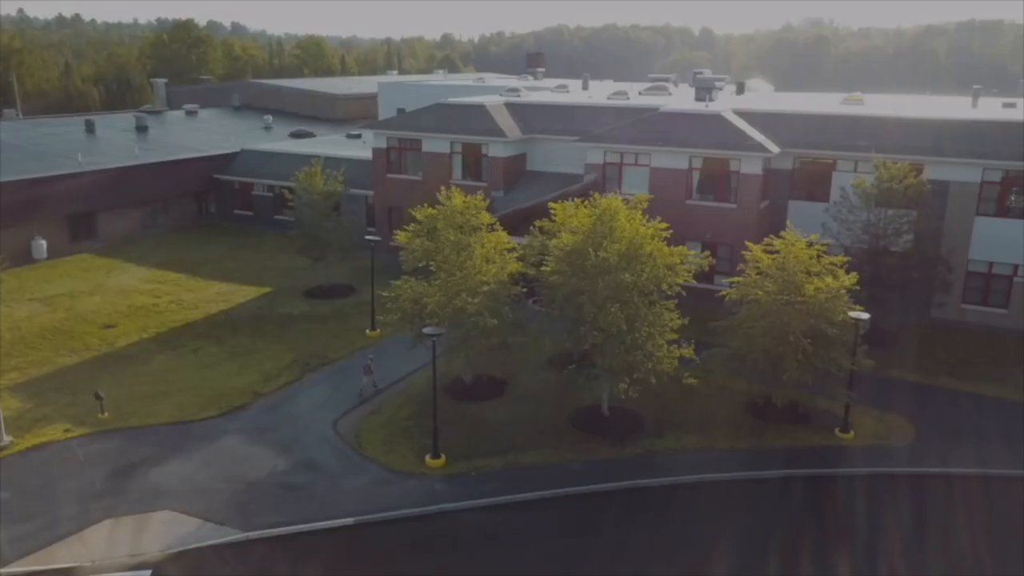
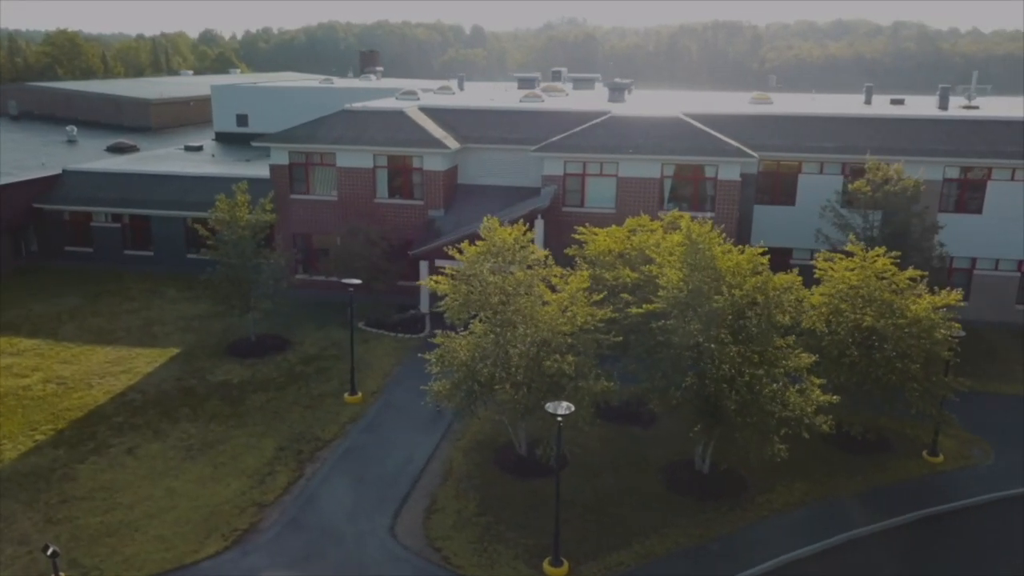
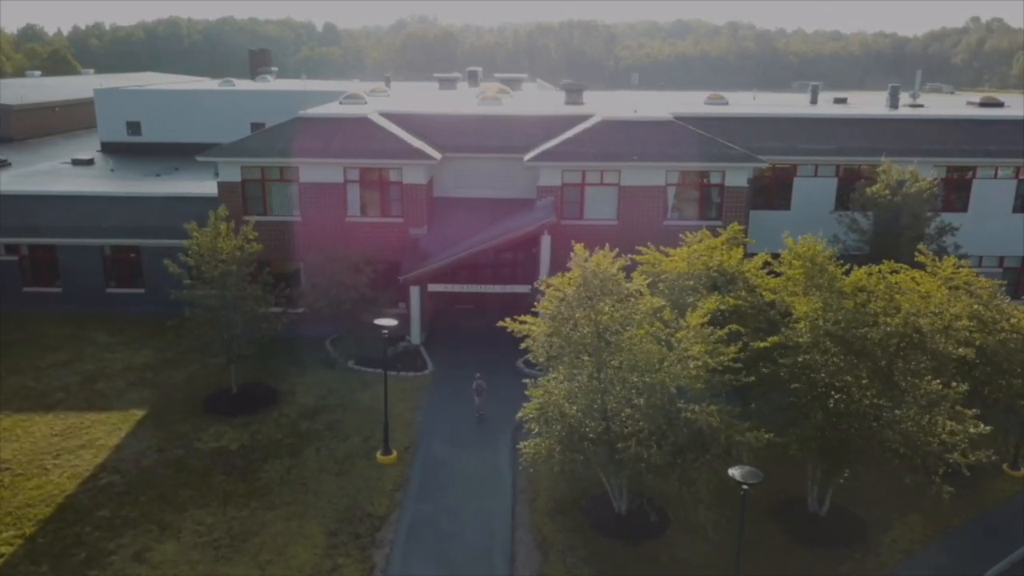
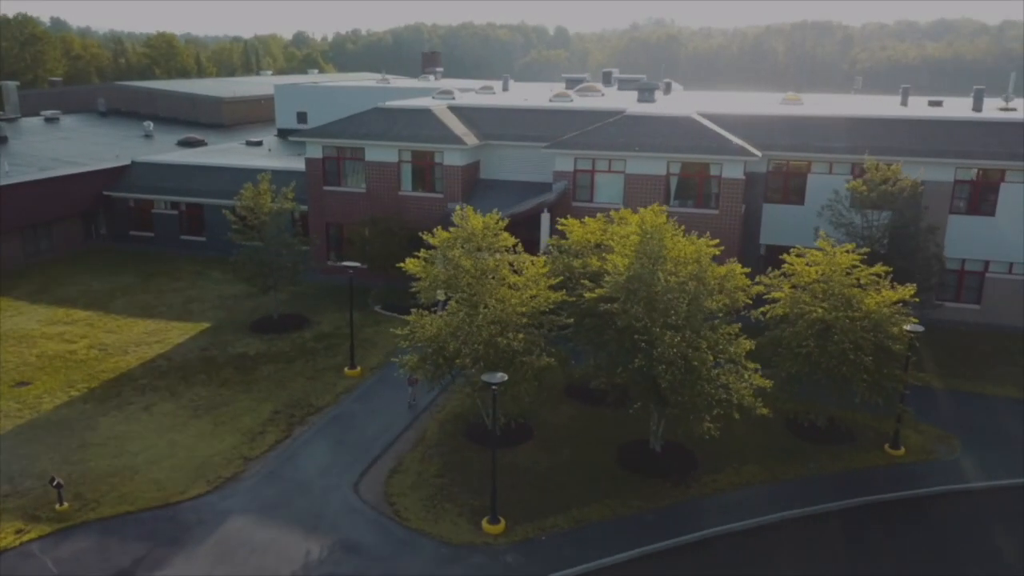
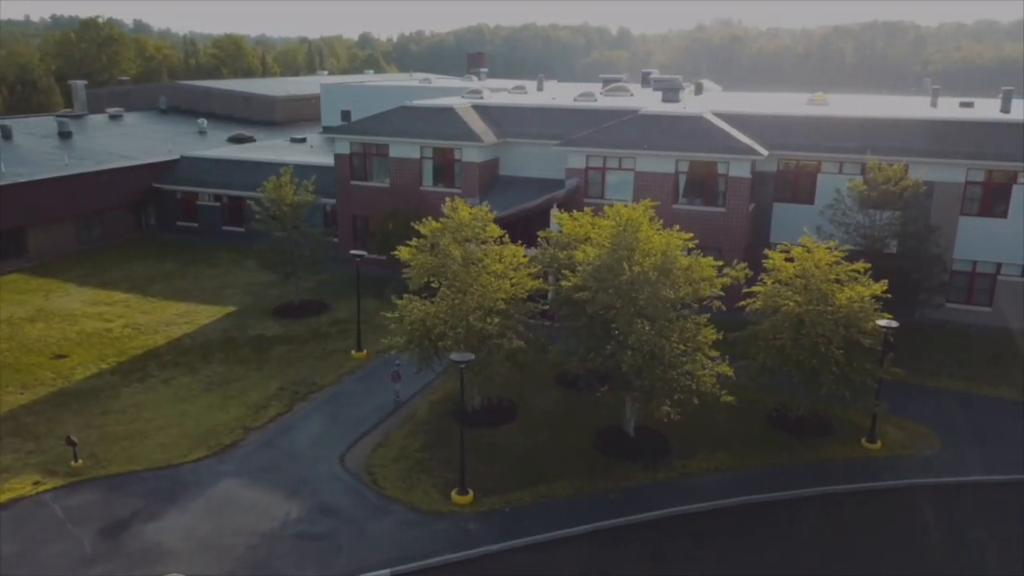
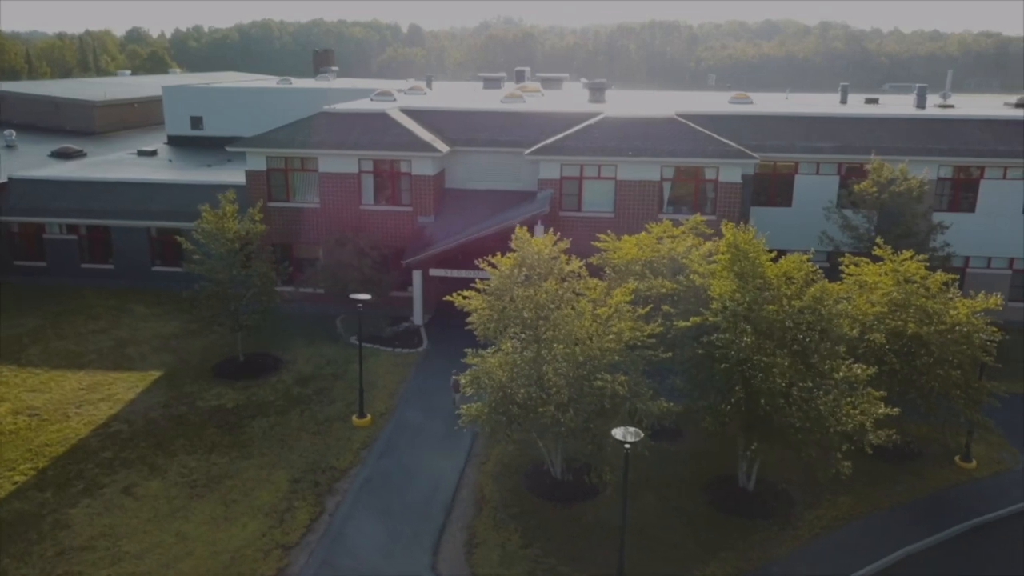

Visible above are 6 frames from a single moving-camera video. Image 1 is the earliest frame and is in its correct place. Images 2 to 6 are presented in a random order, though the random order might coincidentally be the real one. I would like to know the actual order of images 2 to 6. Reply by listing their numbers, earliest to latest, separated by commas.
5, 4, 2, 6, 3
